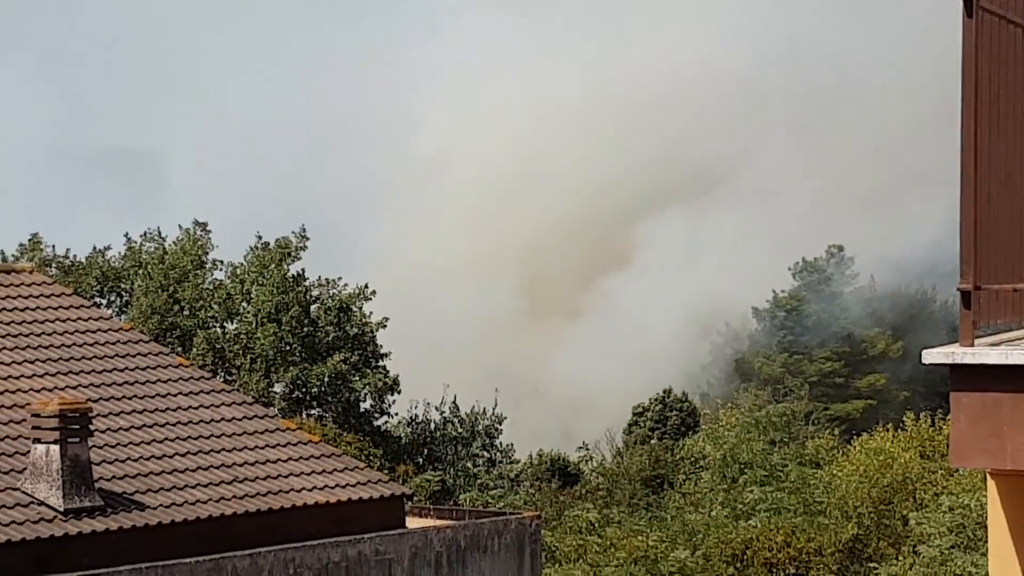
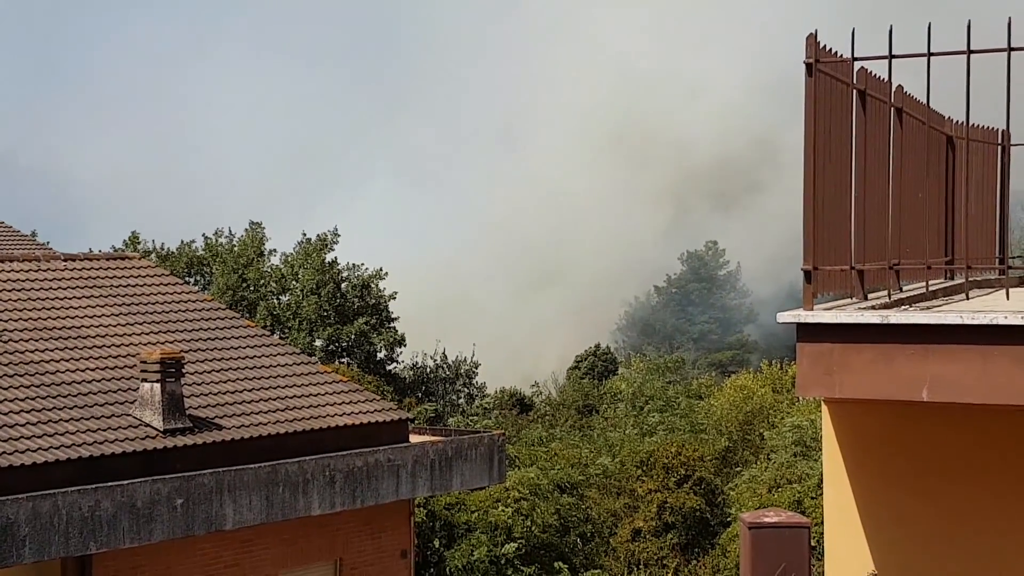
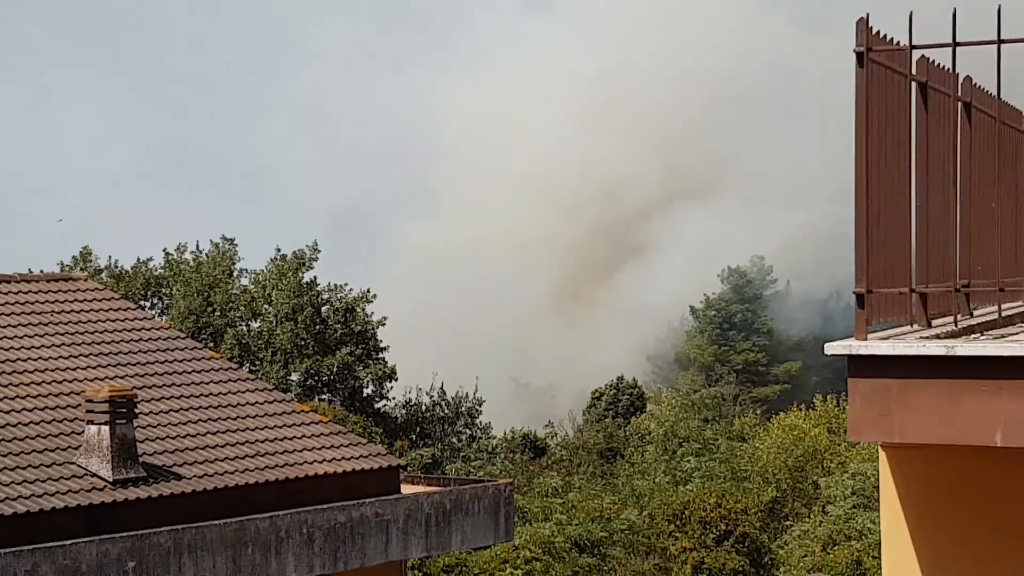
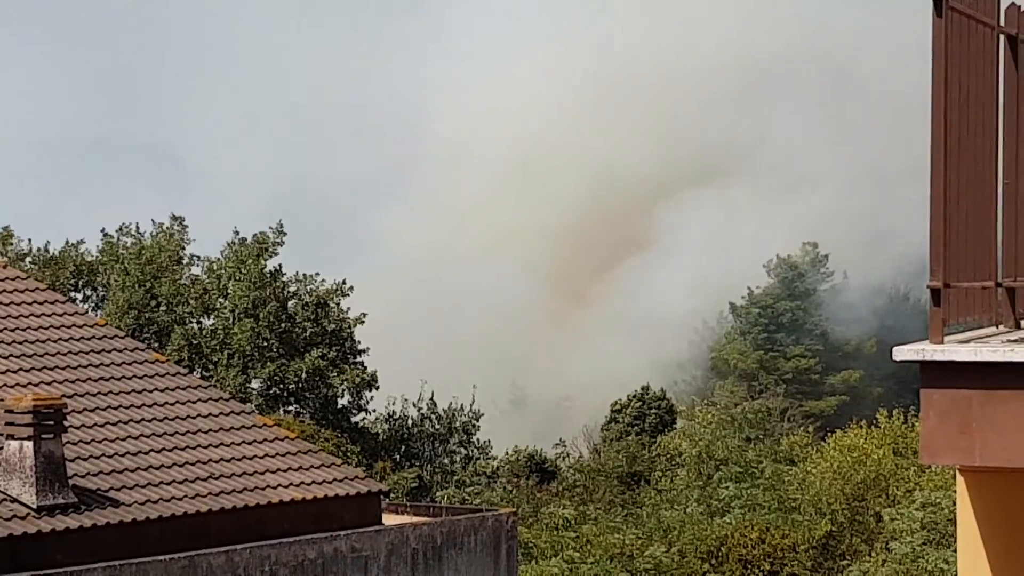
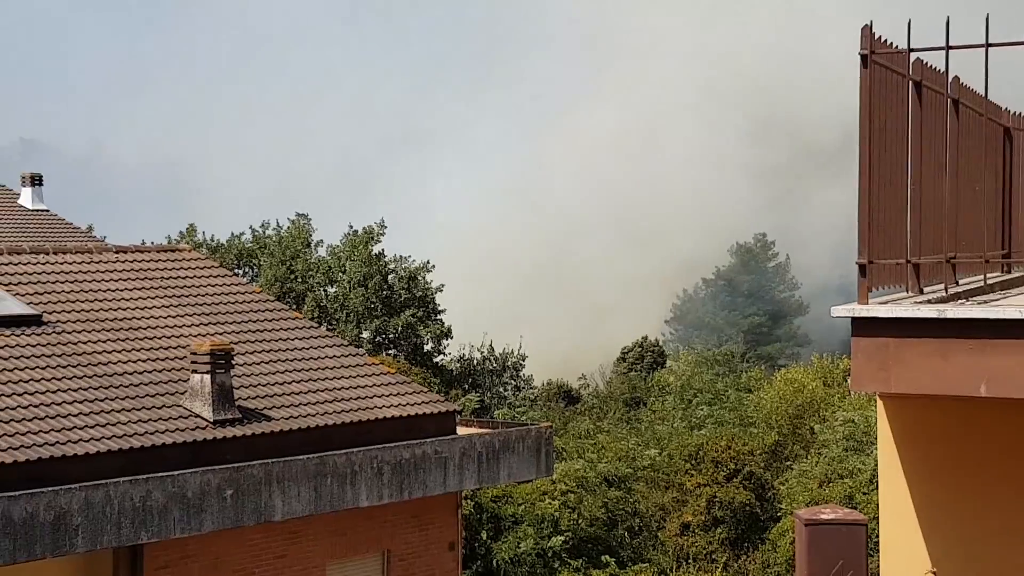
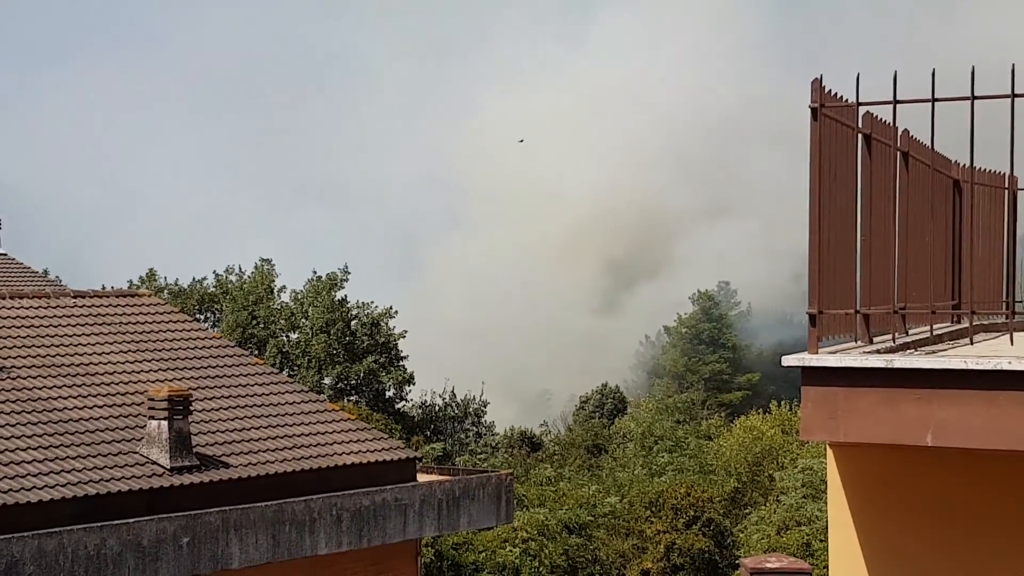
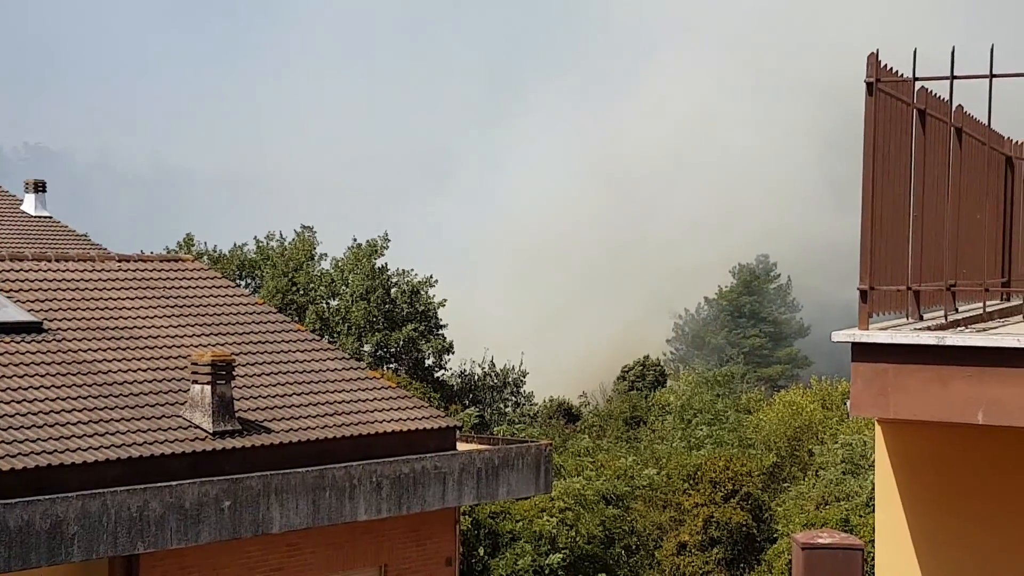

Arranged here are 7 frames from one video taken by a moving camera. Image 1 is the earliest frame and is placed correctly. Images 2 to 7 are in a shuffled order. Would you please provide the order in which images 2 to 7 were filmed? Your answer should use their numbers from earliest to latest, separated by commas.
4, 3, 6, 2, 5, 7
